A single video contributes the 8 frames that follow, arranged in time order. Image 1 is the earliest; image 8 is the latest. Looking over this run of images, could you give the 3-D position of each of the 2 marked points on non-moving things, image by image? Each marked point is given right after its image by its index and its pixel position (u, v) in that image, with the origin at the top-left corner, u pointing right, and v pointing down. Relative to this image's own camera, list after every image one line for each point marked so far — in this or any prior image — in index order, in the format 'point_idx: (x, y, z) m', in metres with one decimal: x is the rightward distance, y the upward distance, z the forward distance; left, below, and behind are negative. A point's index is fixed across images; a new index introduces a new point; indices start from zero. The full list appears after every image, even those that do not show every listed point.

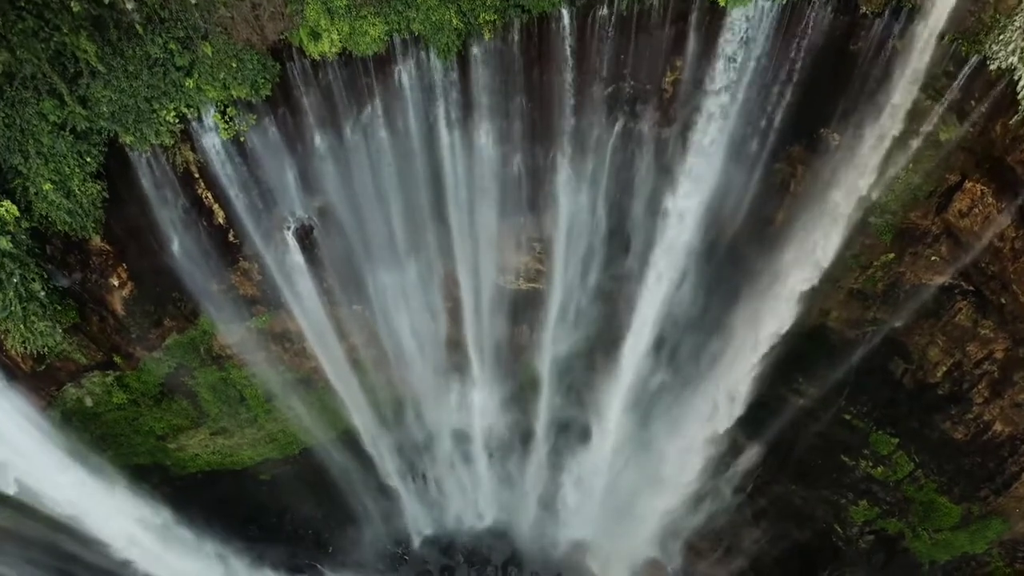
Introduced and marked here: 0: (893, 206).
0: (+4.9, +1.1, +9.0) m
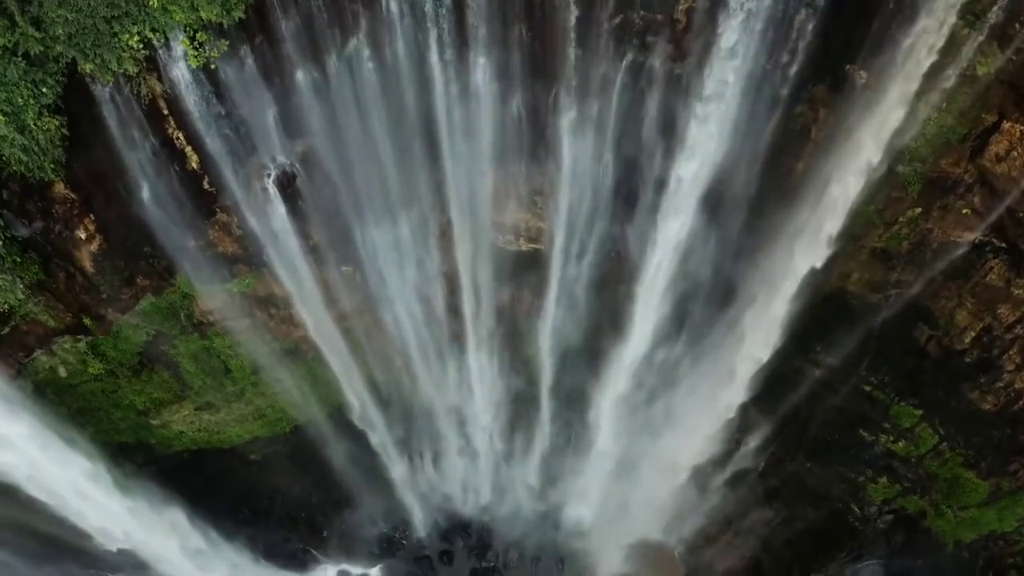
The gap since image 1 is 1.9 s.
0: (+4.9, +1.6, +8.3) m
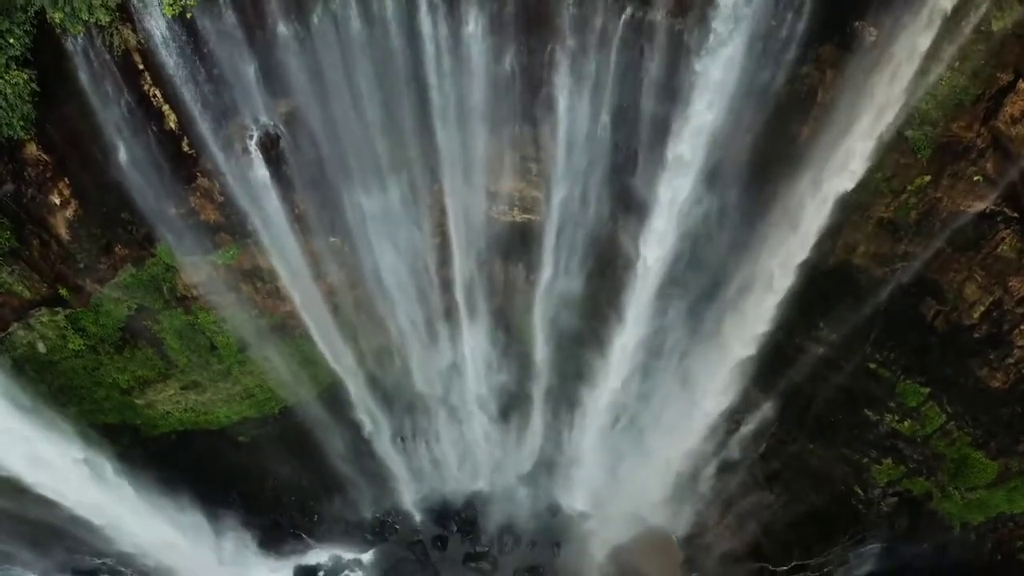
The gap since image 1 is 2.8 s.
0: (+4.8, +2.0, +8.0) m
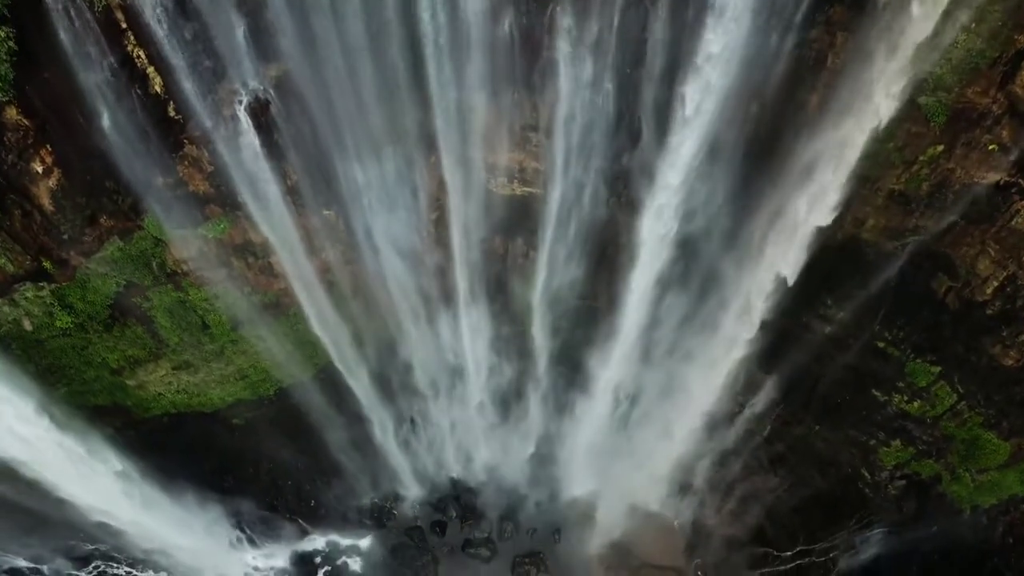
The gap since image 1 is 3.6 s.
0: (+4.8, +2.3, +7.7) m
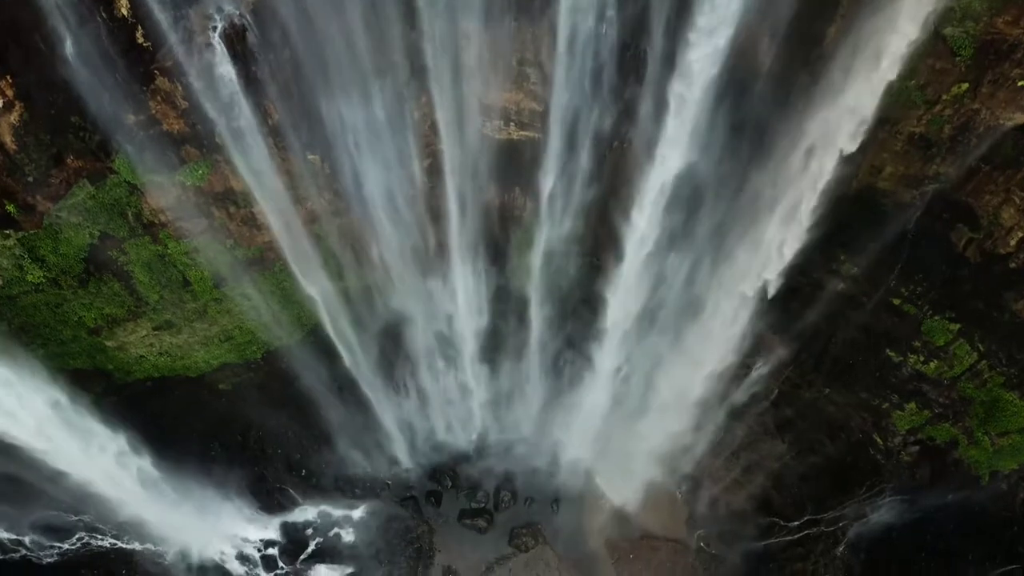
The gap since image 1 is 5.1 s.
0: (+4.8, +2.9, +7.1) m
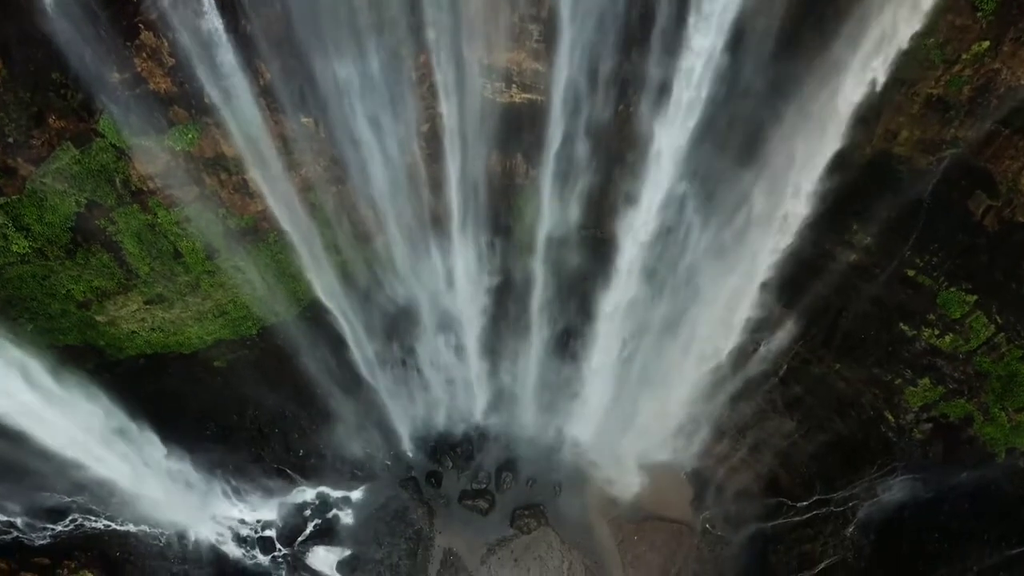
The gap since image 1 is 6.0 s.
0: (+4.8, +3.2, +6.8) m
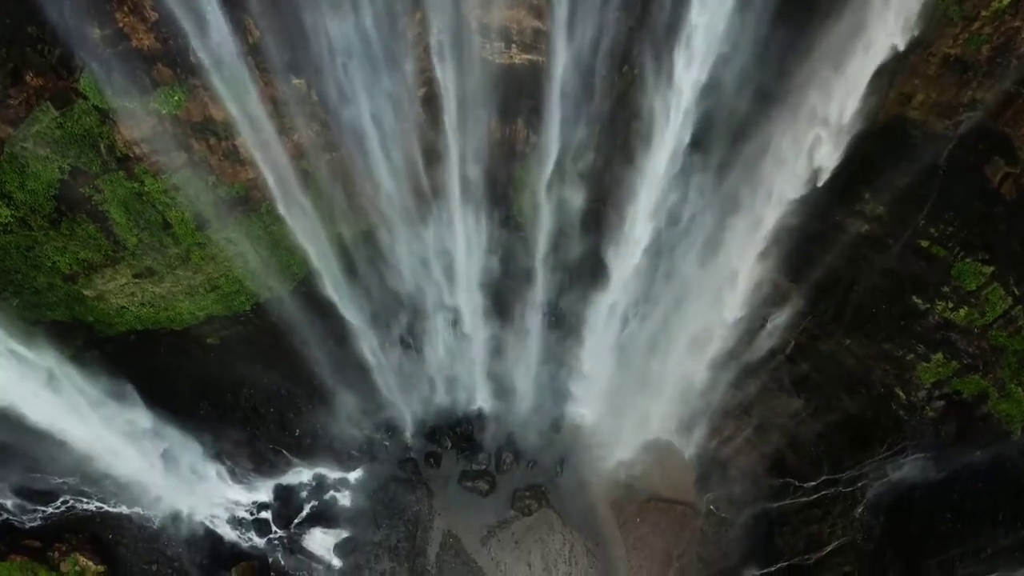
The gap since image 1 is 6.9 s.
0: (+4.8, +3.6, +6.5) m
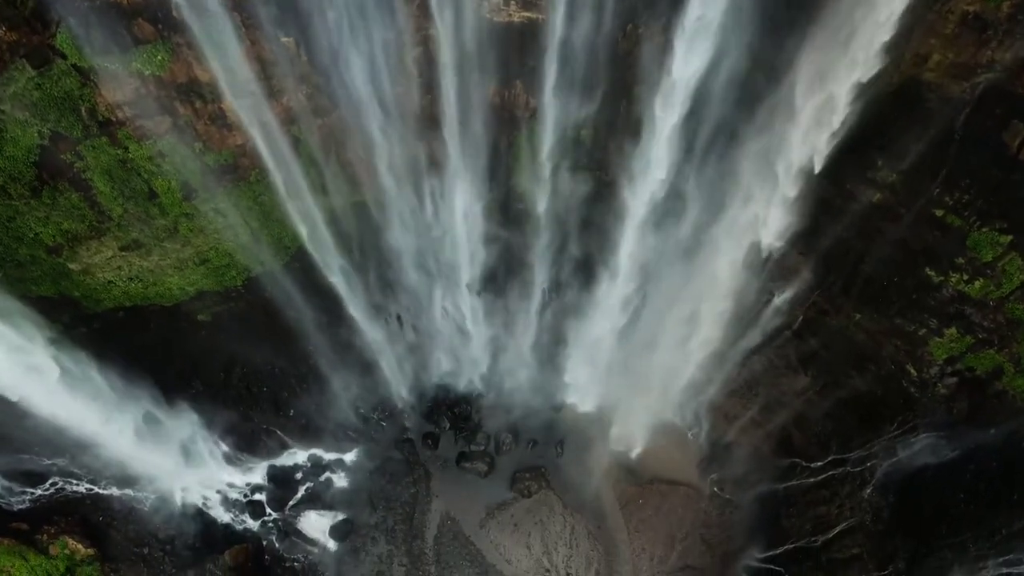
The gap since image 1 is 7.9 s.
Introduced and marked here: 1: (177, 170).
0: (+4.8, +3.9, +6.1) m
1: (-4.1, +1.4, +8.5) m
